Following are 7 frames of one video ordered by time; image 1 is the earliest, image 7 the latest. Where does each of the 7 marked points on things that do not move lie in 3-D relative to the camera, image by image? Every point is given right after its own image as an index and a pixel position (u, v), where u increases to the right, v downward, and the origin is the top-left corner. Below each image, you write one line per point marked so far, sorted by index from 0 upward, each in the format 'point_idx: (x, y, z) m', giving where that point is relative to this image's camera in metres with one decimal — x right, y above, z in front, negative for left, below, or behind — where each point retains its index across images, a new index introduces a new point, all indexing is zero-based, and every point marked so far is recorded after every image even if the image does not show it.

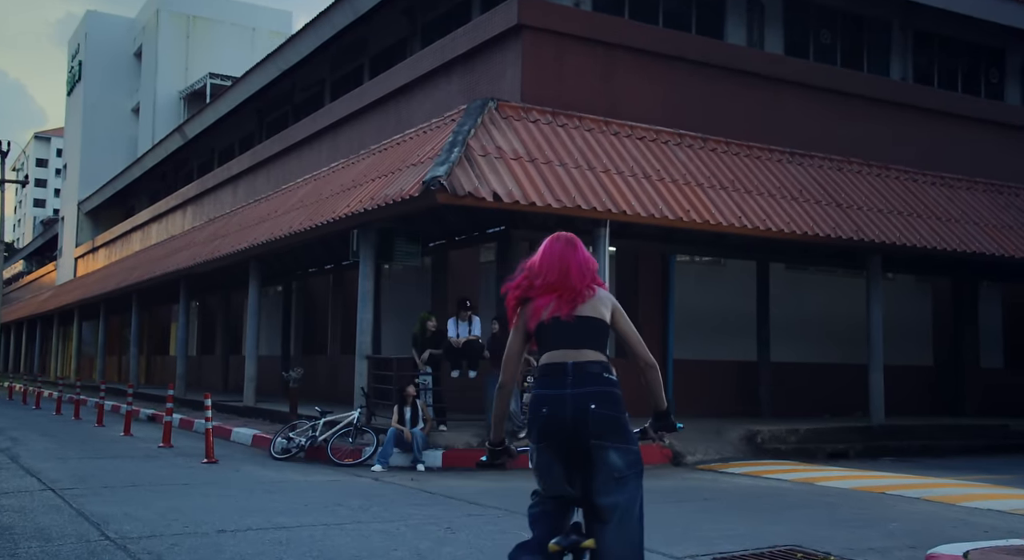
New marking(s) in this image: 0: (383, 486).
0: (-1.4, -2.3, +11.2) m
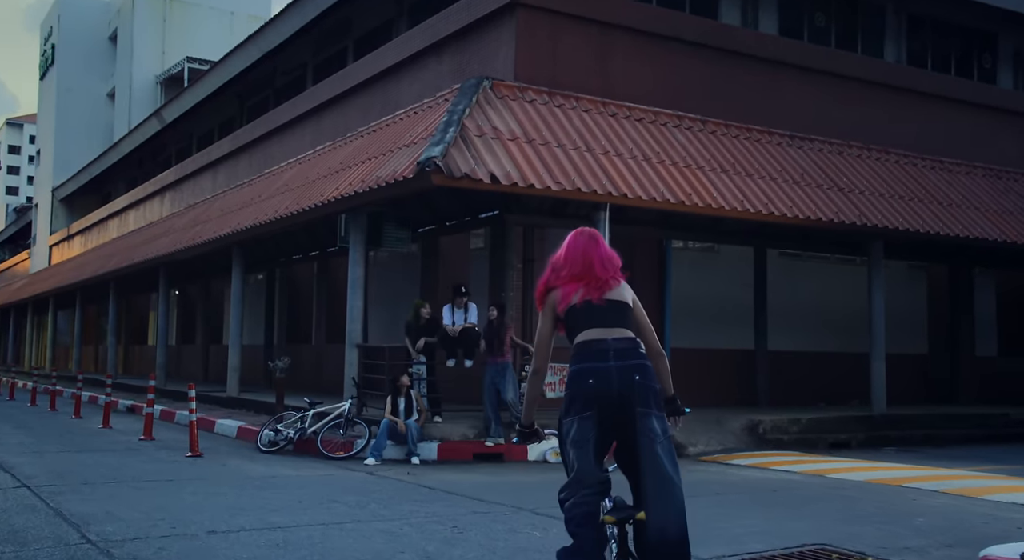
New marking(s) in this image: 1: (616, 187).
0: (-1.4, -2.1, +10.7) m
1: (+1.4, +1.2, +13.8) m
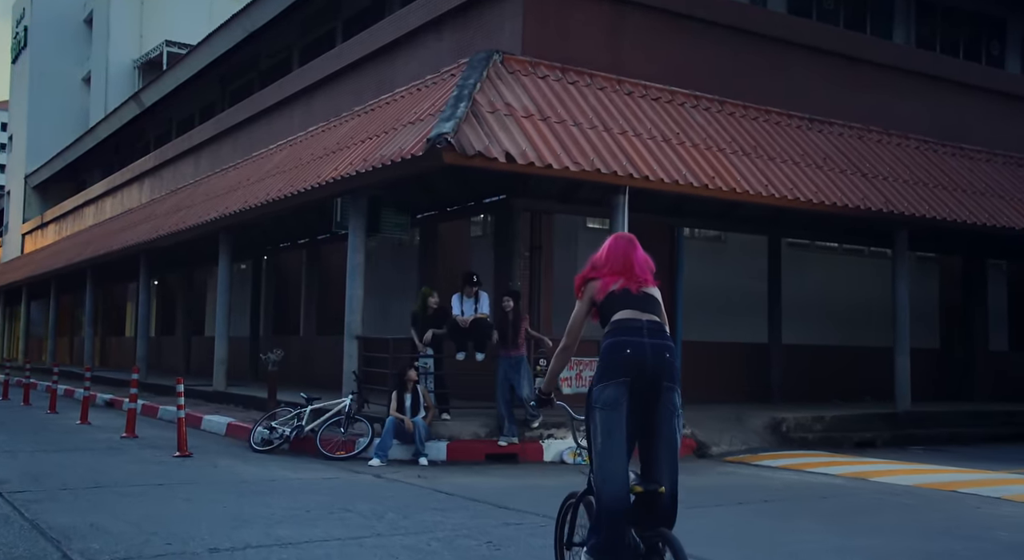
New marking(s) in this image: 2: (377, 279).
0: (-1.2, -1.9, +9.8) m
1: (+1.6, +1.4, +12.9) m
2: (-2.5, 0.0, +19.3) m
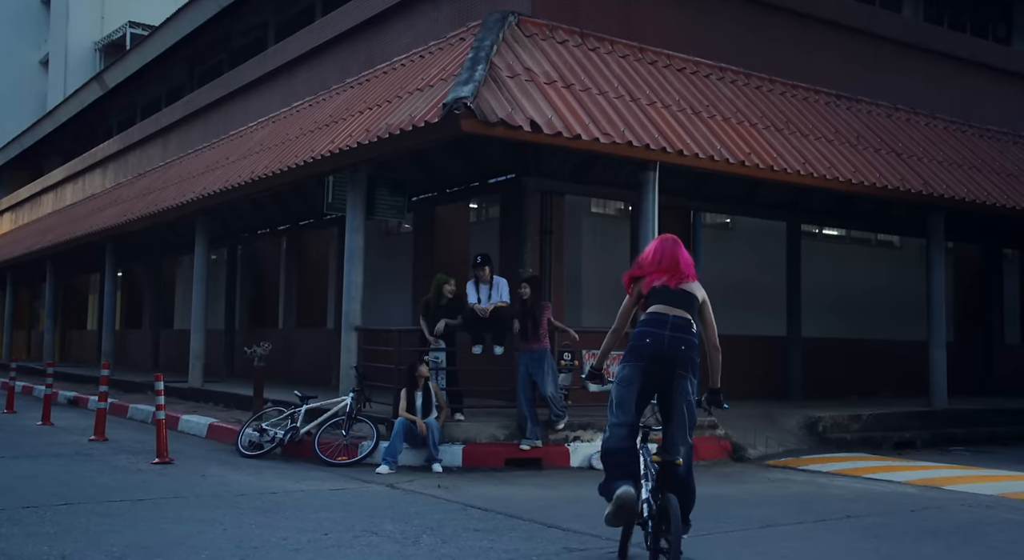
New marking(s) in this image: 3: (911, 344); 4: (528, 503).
0: (-0.9, -1.8, +8.4) m
1: (+1.8, +1.6, +11.6) m
2: (-2.5, +0.2, +17.9) m
3: (+7.1, -1.1, +18.8) m
4: (+0.1, -1.8, +8.3) m
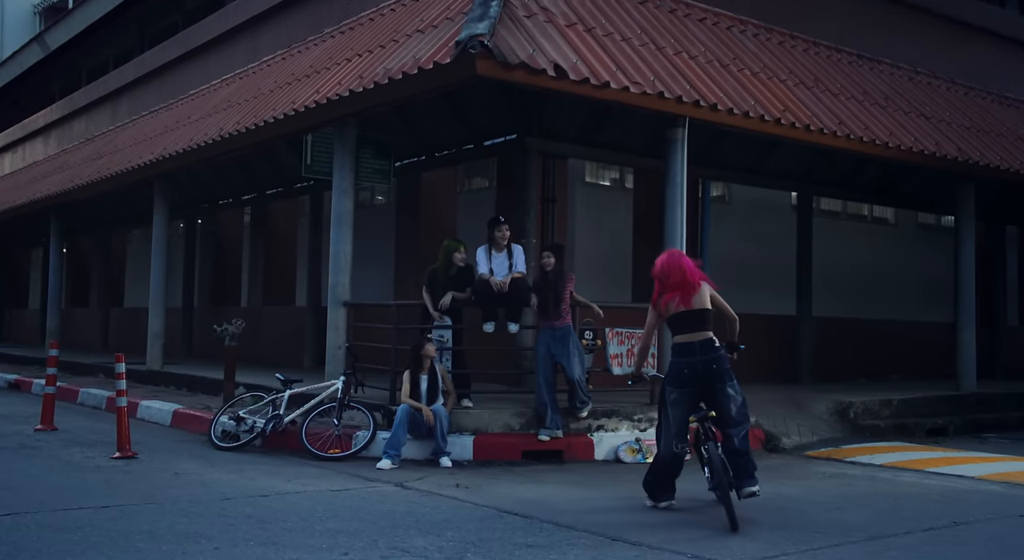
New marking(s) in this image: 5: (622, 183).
0: (-0.6, -1.5, +7.1) m
1: (+1.9, +1.9, +10.4) m
2: (-2.7, +0.7, +16.4) m
3: (+6.8, -0.7, +17.9) m
4: (+0.4, -1.5, +7.0) m
5: (+1.4, +1.2, +13.5) m
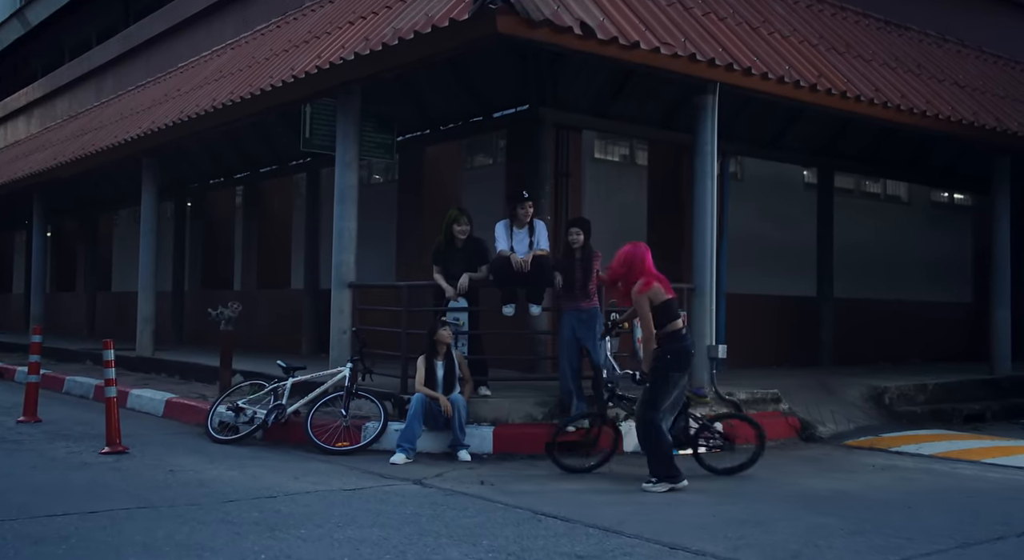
0: (-0.4, -1.4, +6.4) m
1: (+2.1, +2.1, +9.6) m
2: (-2.6, +0.9, +15.6) m
3: (+6.9, -0.4, +17.2) m
4: (+0.6, -1.4, +6.3) m
5: (+1.5, +1.5, +12.7) m
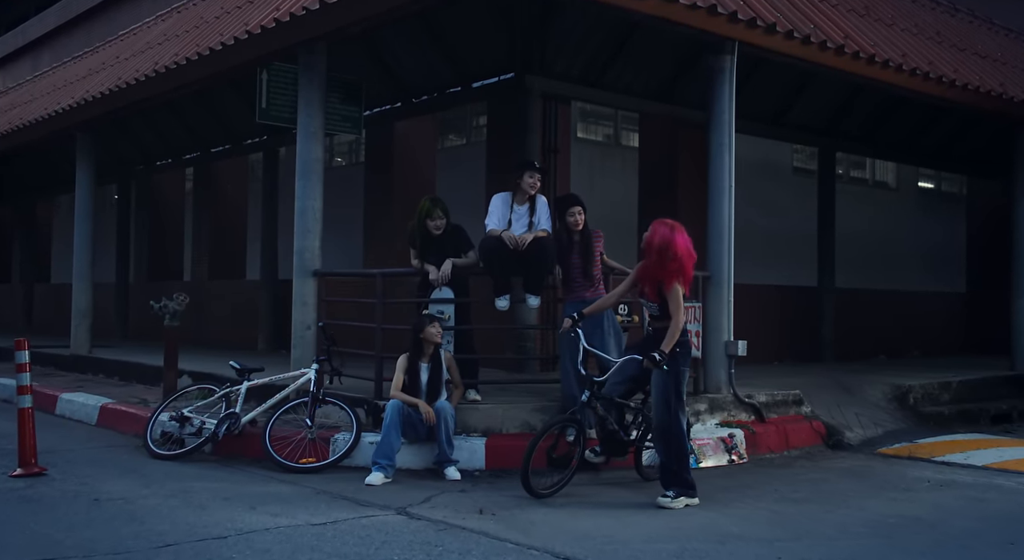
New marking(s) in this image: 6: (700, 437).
0: (-0.3, -1.3, +5.1) m
1: (+2.0, +2.2, +8.4) m
2: (-2.9, +1.1, +14.2) m
3: (+6.5, -0.2, +16.2) m
4: (+0.7, -1.3, +5.1) m
5: (+1.3, +1.6, +11.5) m
6: (+1.5, -1.2, +8.0) m
